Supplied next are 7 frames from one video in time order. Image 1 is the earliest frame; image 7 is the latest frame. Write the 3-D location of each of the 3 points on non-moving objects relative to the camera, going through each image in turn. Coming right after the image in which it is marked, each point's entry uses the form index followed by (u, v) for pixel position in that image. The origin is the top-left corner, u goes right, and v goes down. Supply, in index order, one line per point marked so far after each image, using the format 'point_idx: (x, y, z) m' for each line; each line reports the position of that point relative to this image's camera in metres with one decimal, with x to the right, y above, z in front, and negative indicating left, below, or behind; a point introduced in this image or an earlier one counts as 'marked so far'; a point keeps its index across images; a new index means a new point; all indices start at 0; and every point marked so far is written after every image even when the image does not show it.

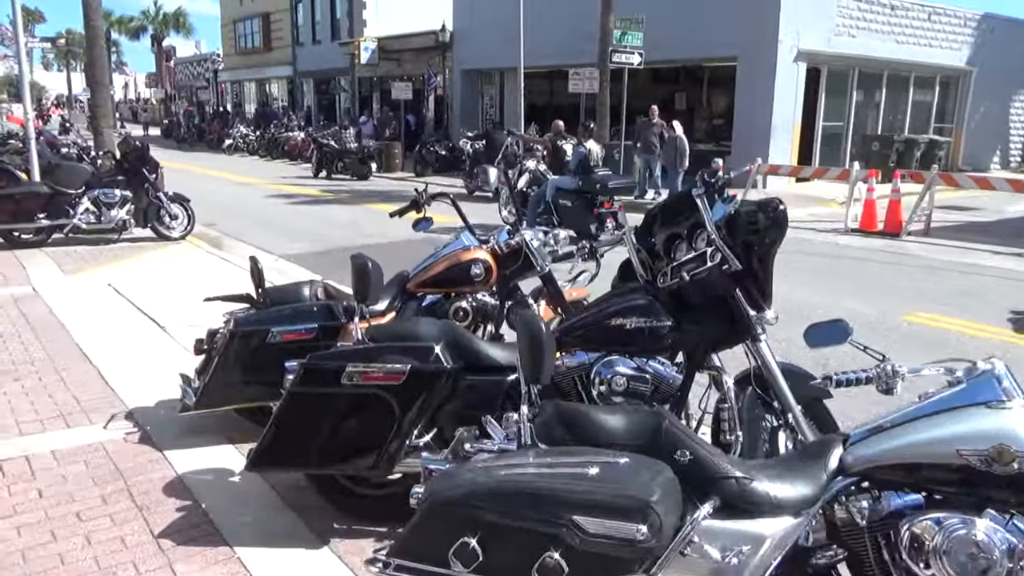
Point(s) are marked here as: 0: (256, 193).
0: (-6.4, +2.4, +19.5) m
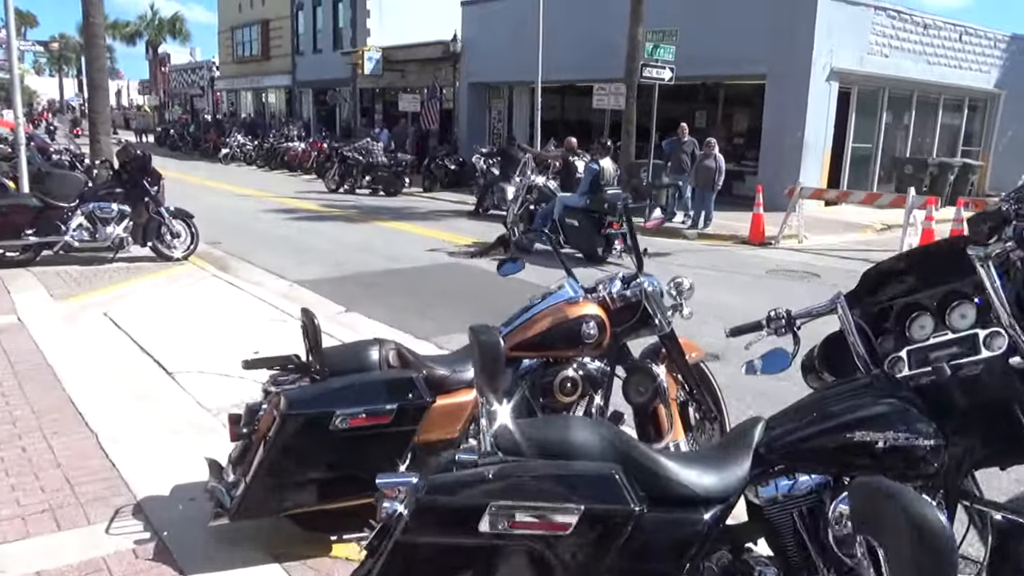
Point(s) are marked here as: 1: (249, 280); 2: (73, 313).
0: (-6.0, +1.9, +18.4) m
1: (-3.4, +0.1, +10.1) m
2: (-4.5, -0.3, +7.8) m
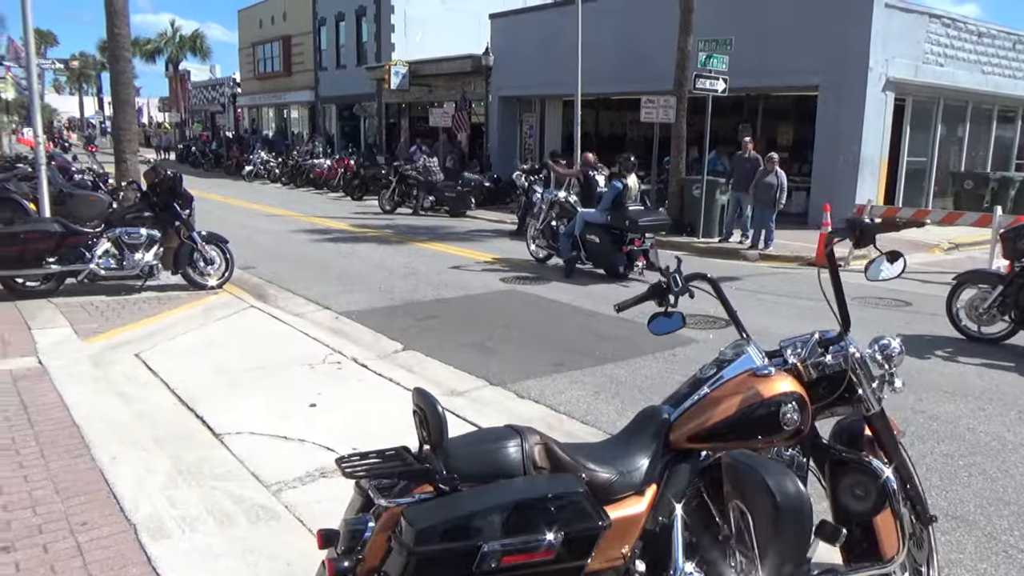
0: (-5.1, +1.4, +17.6) m
1: (-2.7, -0.3, +9.2) m
2: (-3.7, -0.6, +7.0) m
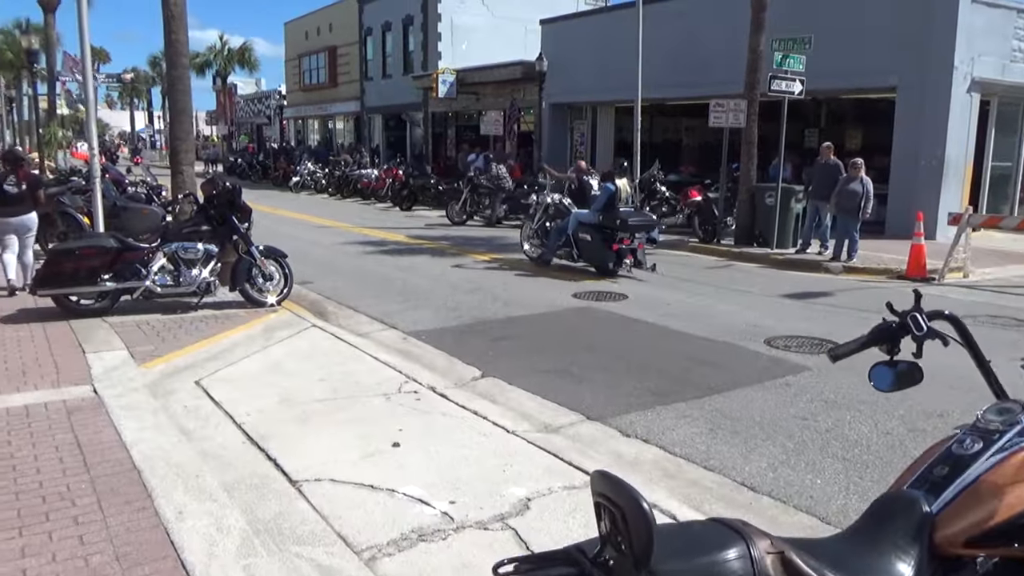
0: (-3.8, +1.1, +17.1) m
1: (-1.8, -0.5, +8.6) m
2: (-3.0, -0.8, +6.4) m
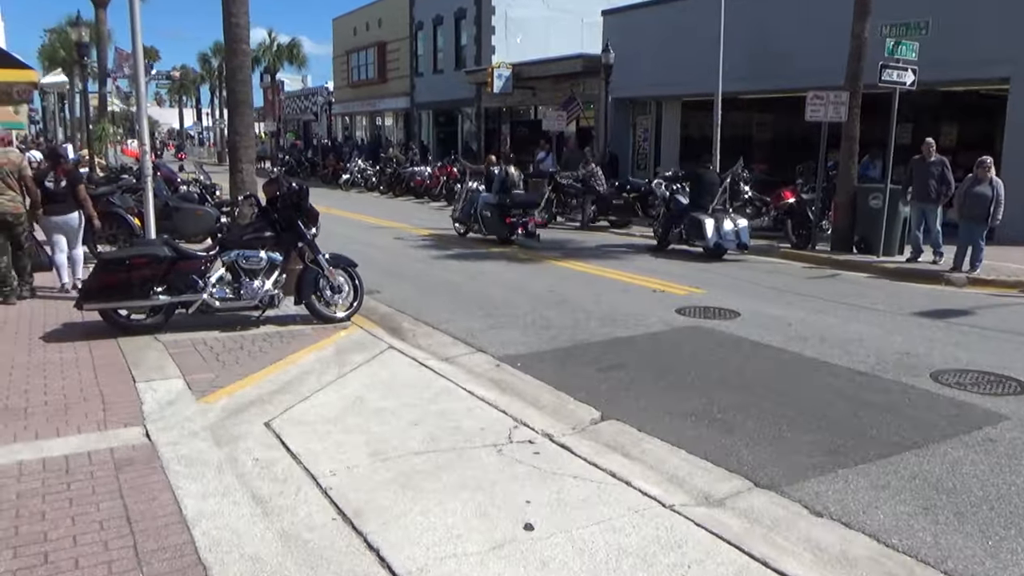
0: (-2.3, +1.0, +16.1) m
1: (-0.7, -0.7, +7.5) m
2: (-2.0, -1.0, +5.4) m
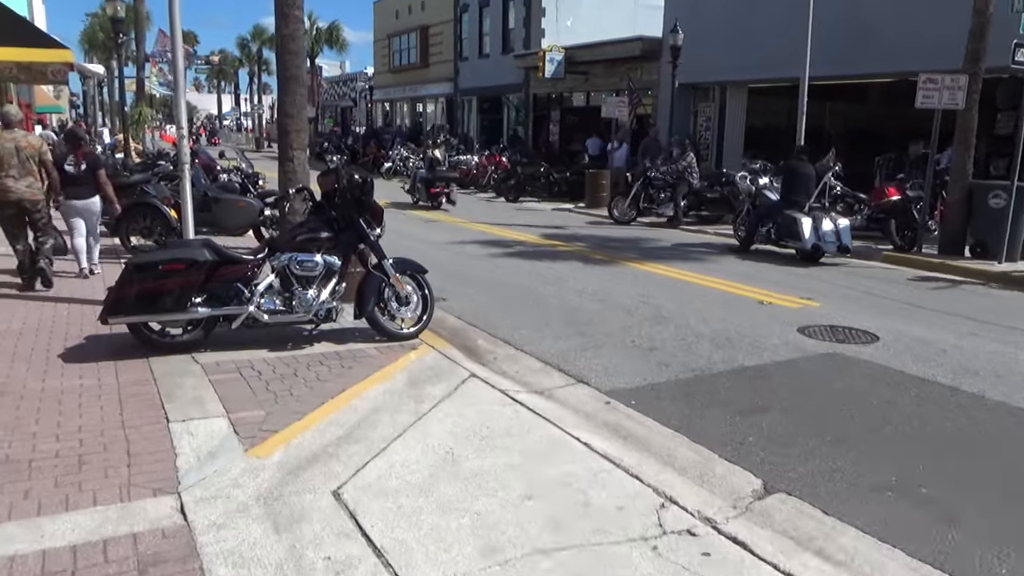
0: (-1.0, +1.0, +14.8) m
1: (+0.1, -0.8, +6.2) m
2: (-1.3, -1.1, +4.1) m
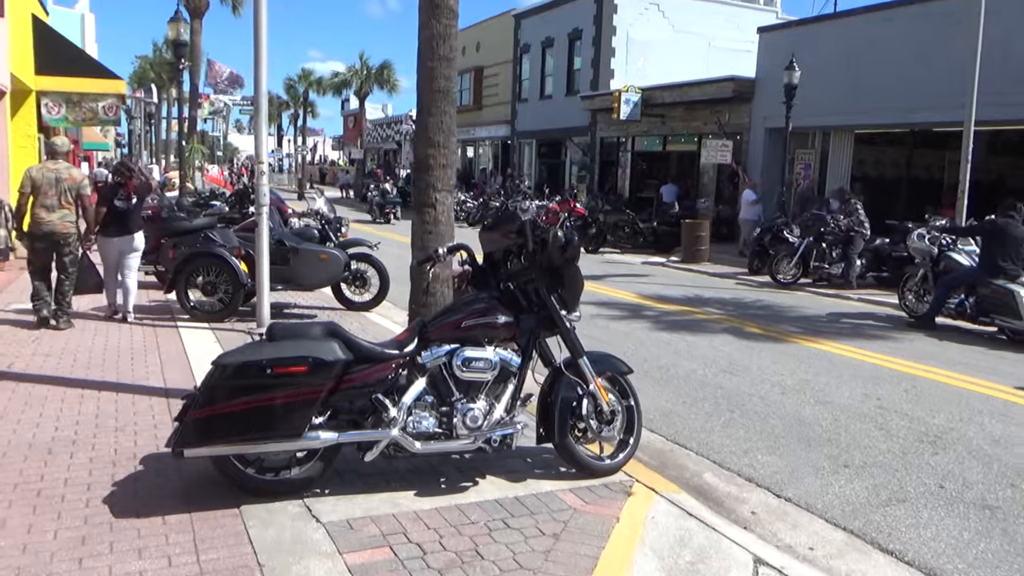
0: (+0.8, -0.2, +12.5) m
1: (+1.7, -1.5, +3.8) m
2: (+0.2, -1.6, +1.7) m
